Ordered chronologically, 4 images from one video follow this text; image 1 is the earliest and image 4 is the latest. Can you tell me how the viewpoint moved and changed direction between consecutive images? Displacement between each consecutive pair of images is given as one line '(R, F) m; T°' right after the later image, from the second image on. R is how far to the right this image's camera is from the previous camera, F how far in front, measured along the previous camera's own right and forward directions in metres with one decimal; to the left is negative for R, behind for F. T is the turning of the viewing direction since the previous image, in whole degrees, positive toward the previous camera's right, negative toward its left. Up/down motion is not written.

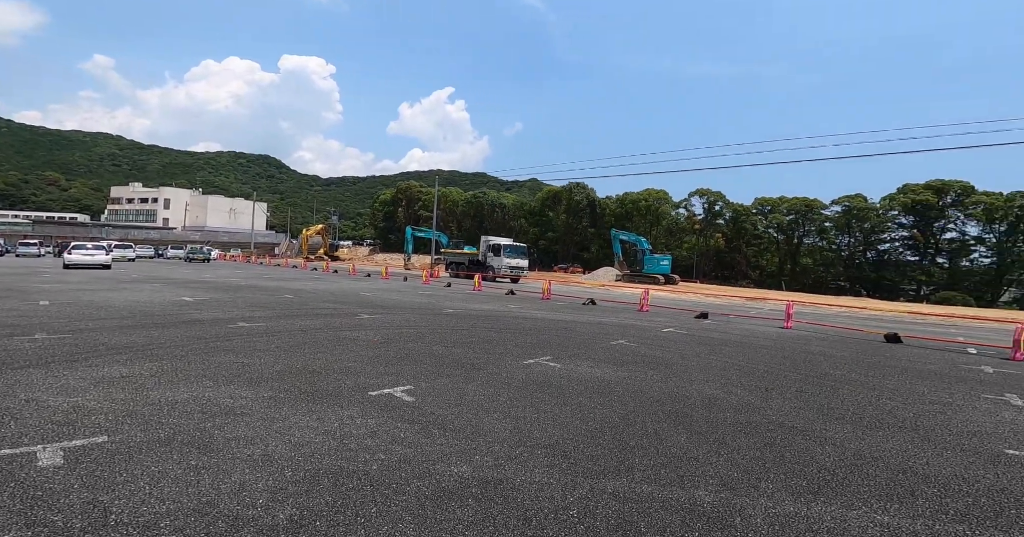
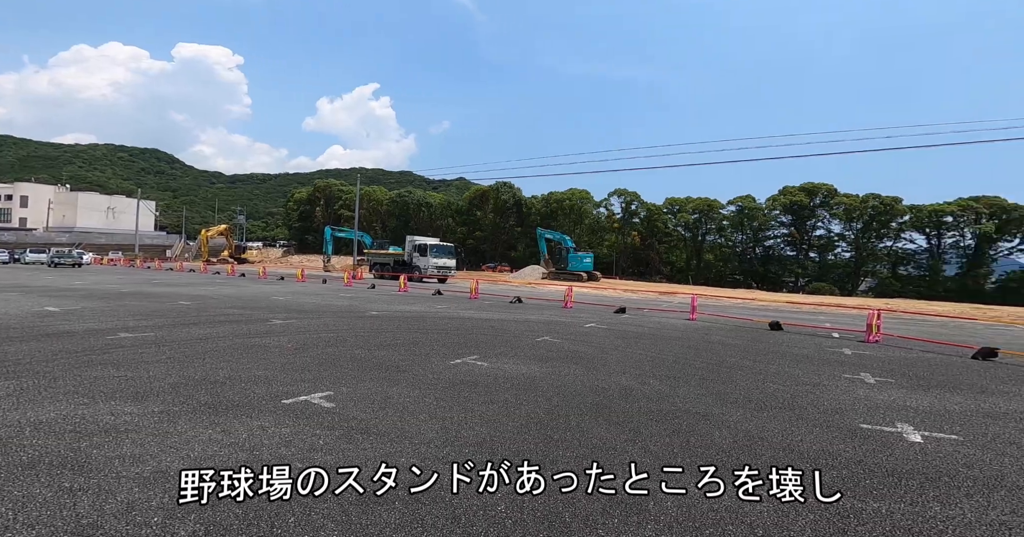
(+0.4, -0.2) m; +8°
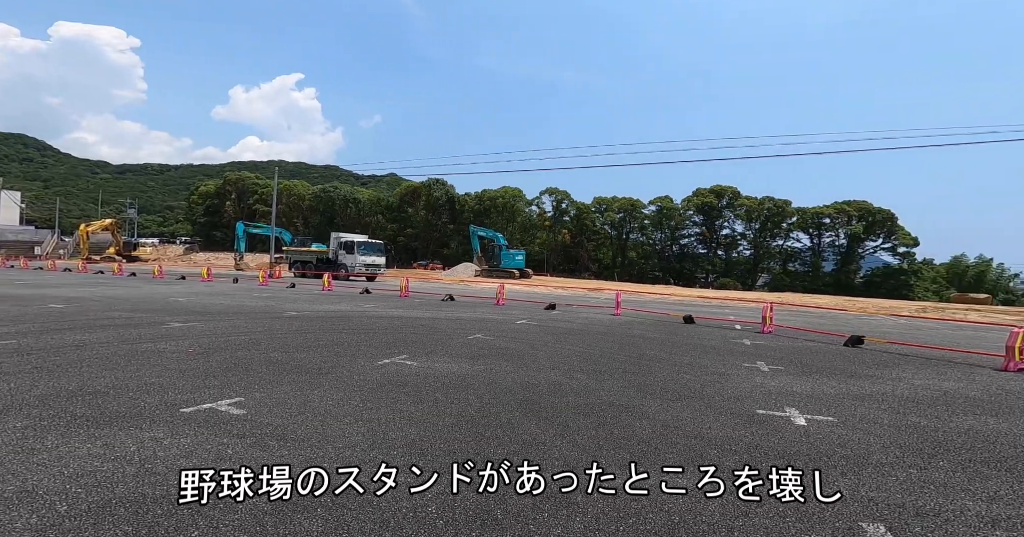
(+0.3, 0.0) m; +7°
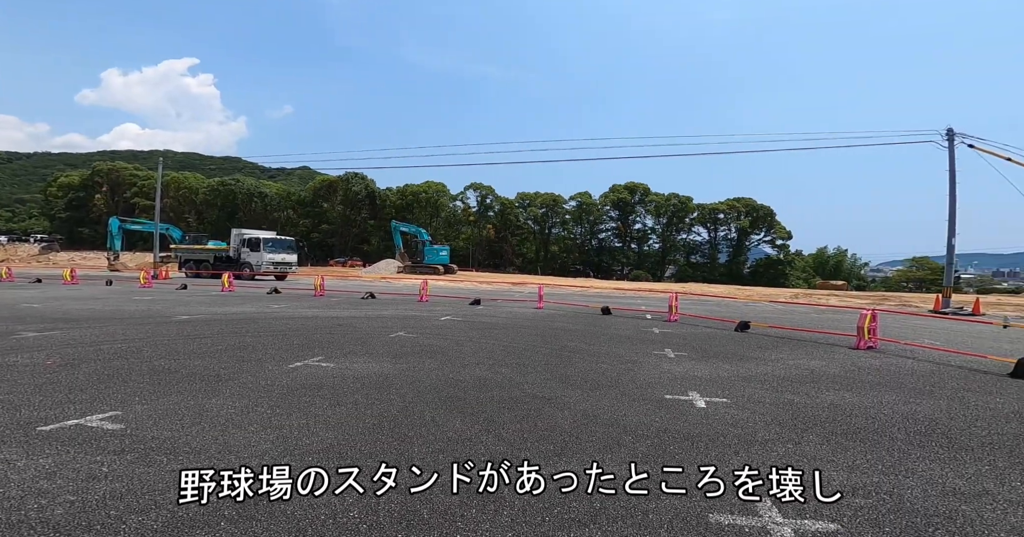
(+0.2, +0.1) m; +8°
